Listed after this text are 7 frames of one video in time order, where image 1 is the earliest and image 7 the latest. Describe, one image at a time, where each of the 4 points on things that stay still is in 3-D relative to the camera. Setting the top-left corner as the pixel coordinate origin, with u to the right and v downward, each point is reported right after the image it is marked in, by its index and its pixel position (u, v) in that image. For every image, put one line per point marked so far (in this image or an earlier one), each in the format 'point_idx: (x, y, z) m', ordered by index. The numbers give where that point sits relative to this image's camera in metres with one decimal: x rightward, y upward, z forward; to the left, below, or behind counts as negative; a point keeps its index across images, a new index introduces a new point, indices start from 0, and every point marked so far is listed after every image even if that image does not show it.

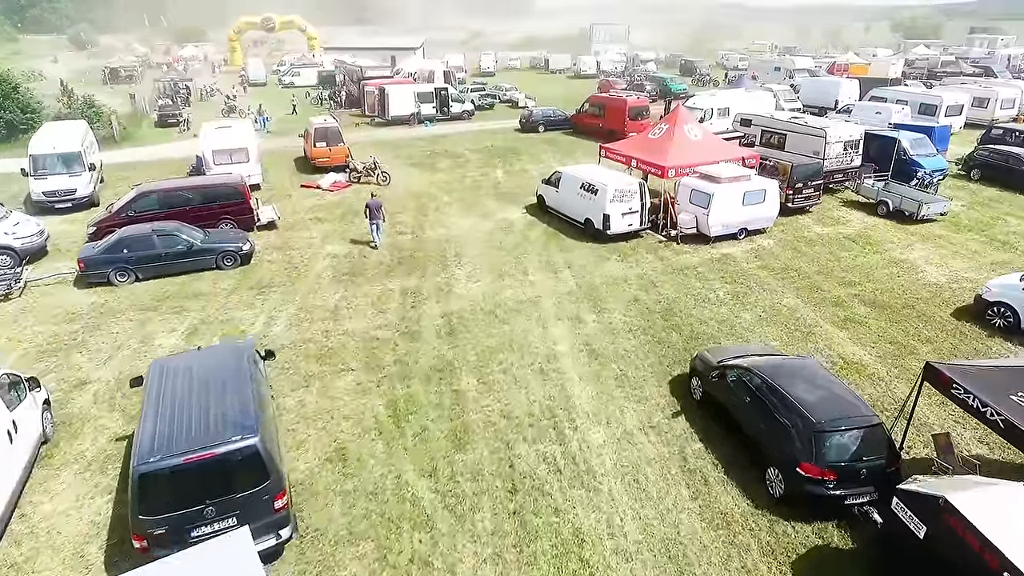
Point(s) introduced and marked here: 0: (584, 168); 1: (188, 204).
0: (+2.3, +3.8, +19.6) m
1: (-9.5, +2.4, +18.0) m
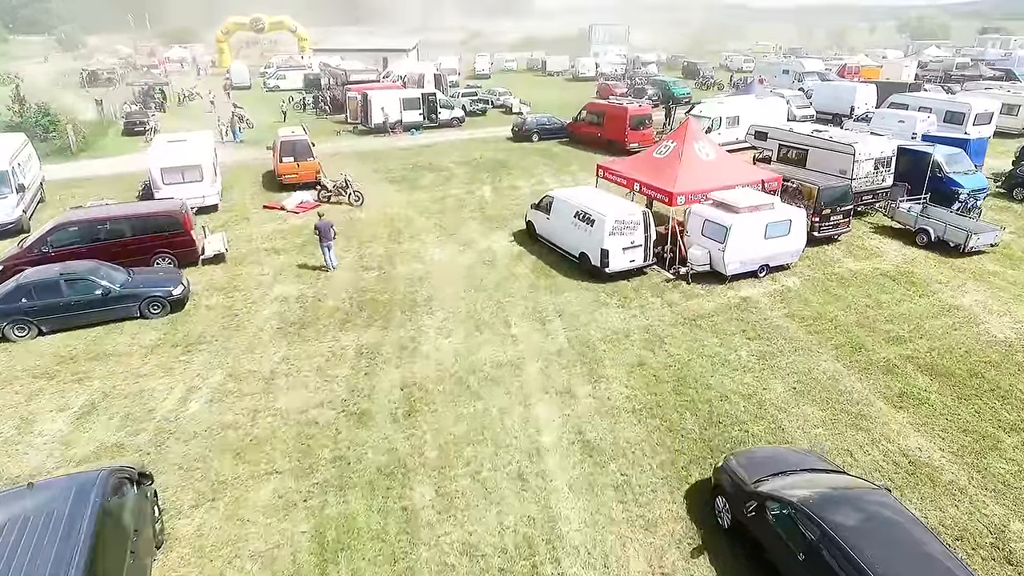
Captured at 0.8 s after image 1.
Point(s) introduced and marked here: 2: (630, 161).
0: (+1.8, +2.7, +17.0) m
1: (-9.9, +1.3, +15.4) m
2: (+3.4, +3.6, +17.6) m
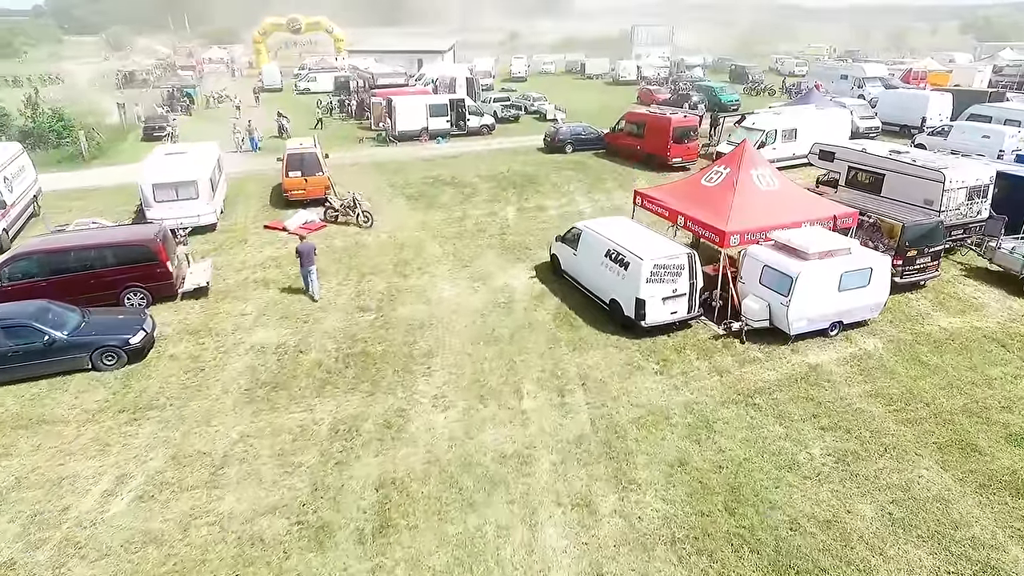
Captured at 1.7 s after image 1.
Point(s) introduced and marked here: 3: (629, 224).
0: (+2.3, +1.5, +14.5) m
1: (-9.5, +0.4, +13.6) m
2: (+4.0, +2.4, +15.0) m
3: (+2.9, +1.5, +14.8) m
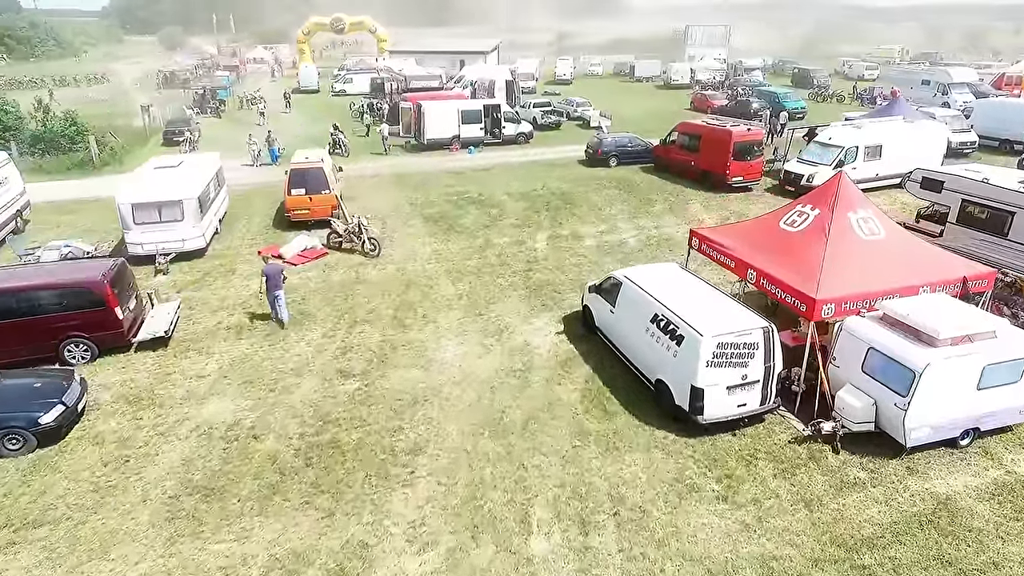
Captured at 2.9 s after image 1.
0: (+2.7, +0.2, +11.4) m
1: (-9.2, -0.5, +11.3) m
2: (+4.4, +1.1, +11.8) m
3: (+3.3, +0.2, +11.6) m
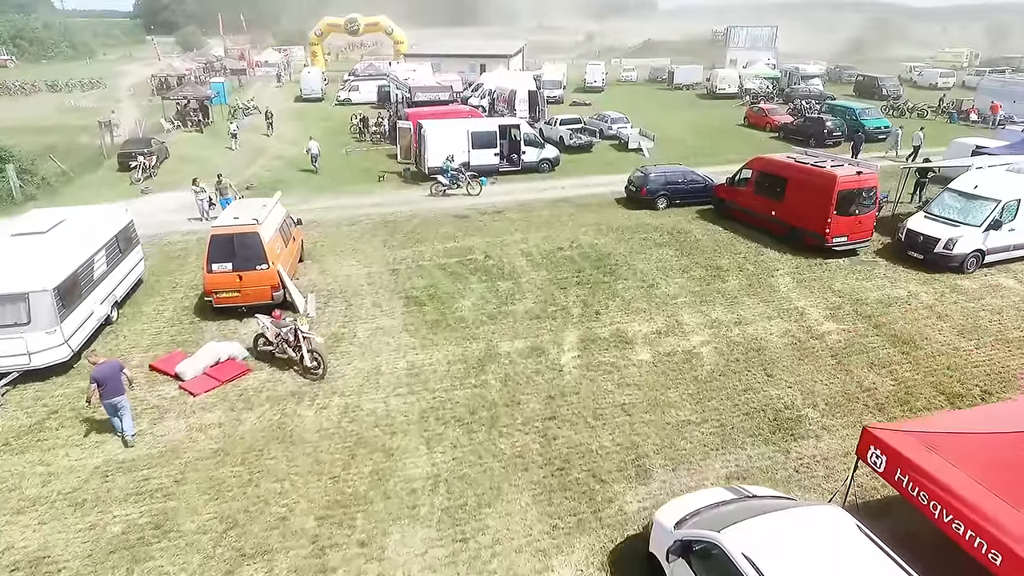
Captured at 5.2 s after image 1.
0: (+2.8, -2.5, +5.3) m
1: (-9.2, -3.0, +5.6) m
2: (+4.5, -1.6, +5.7) m
3: (+3.3, -2.5, +5.5) m
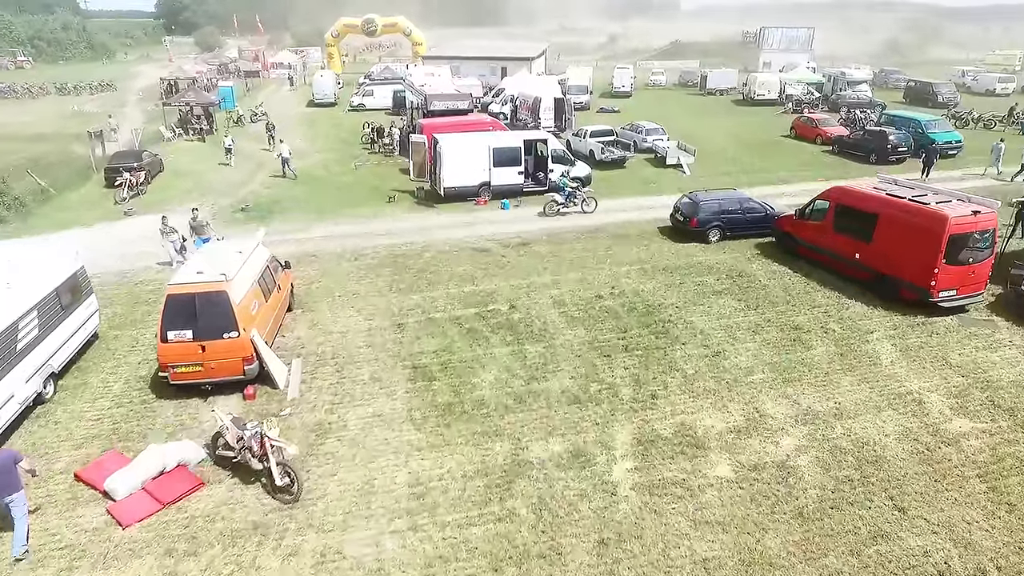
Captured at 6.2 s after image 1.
0: (+3.1, -3.8, +2.3) m
1: (-8.8, -4.2, +2.9) m
2: (+4.8, -3.0, +2.6) m
3: (+3.6, -3.9, +2.4) m
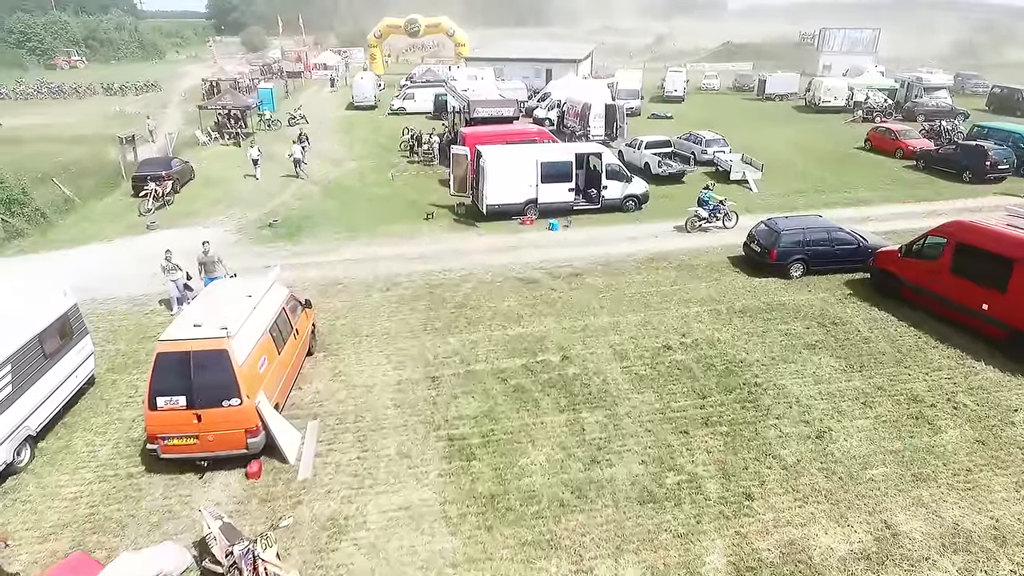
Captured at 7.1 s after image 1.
0: (+3.4, -4.9, 0.0) m
1: (-8.5, -5.0, +1.3) m
2: (+5.1, -4.1, +0.2) m
3: (+3.9, -4.9, +0.1) m
